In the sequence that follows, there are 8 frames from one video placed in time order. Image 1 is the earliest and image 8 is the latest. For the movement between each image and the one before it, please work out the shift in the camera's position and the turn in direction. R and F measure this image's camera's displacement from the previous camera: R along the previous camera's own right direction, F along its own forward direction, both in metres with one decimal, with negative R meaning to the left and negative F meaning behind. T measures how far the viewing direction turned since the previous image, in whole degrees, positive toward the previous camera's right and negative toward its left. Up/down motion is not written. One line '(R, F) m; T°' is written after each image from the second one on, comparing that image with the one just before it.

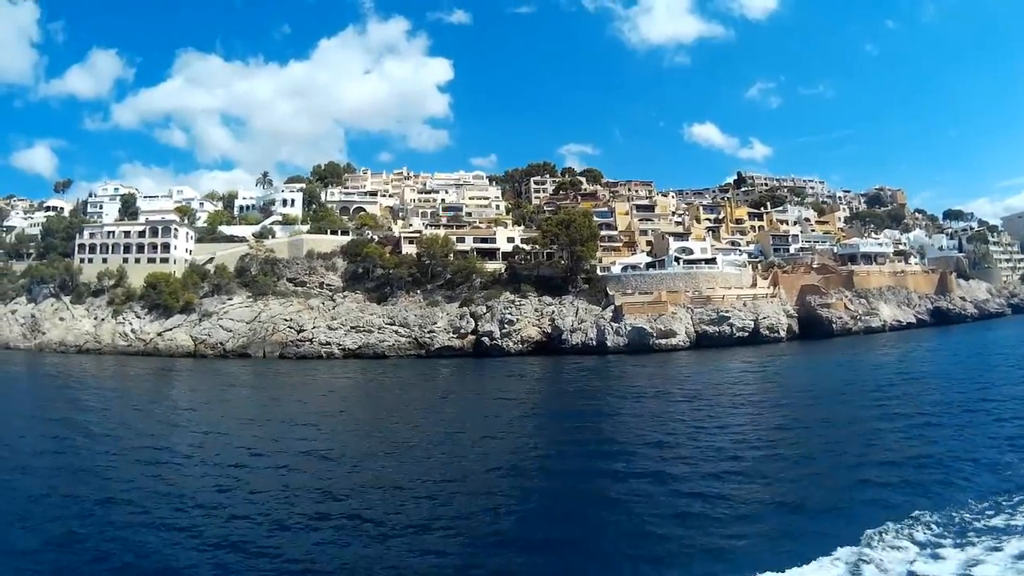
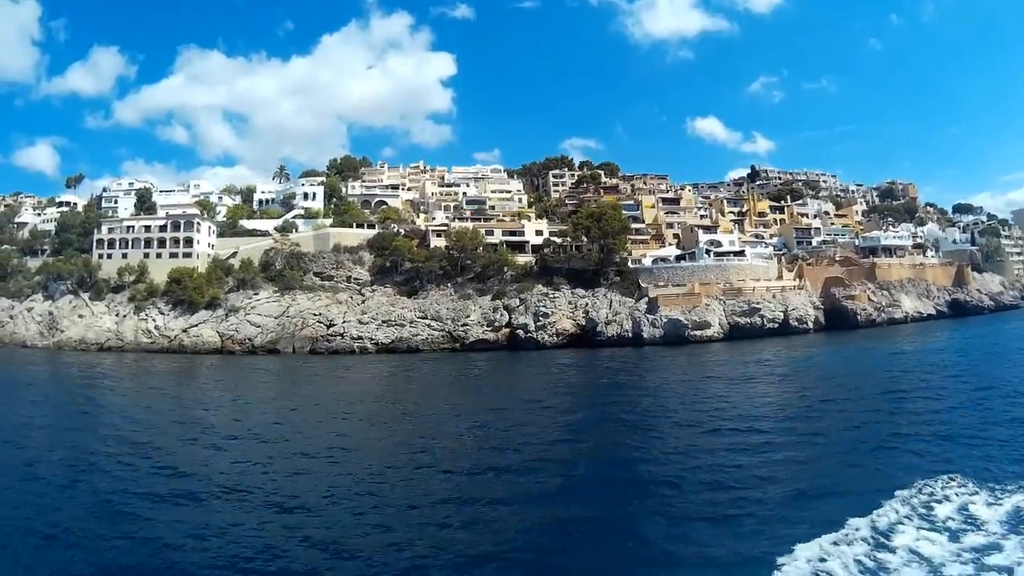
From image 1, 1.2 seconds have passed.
(-2.6, +0.5) m; +1°
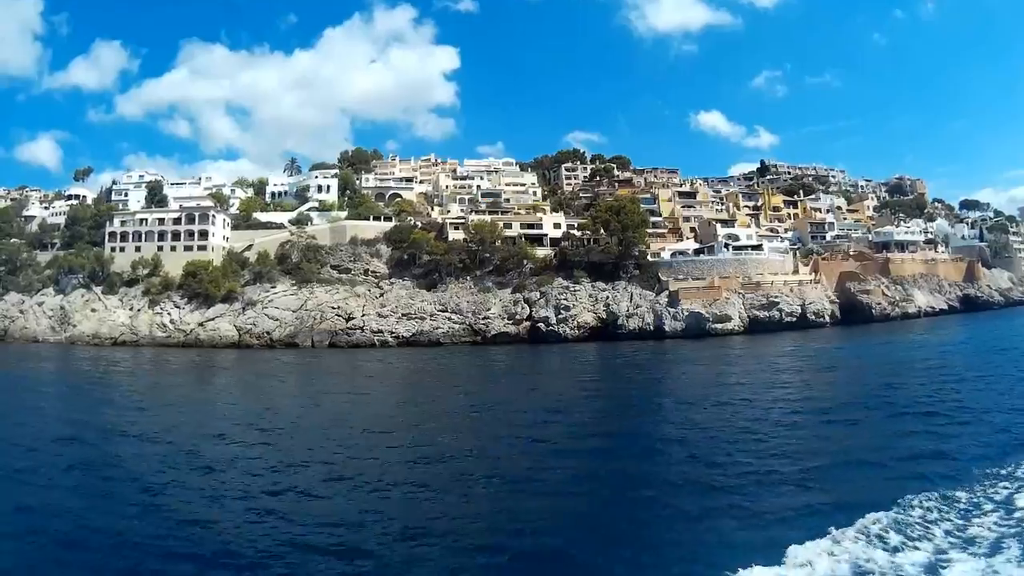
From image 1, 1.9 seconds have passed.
(-1.6, +0.2) m; 0°
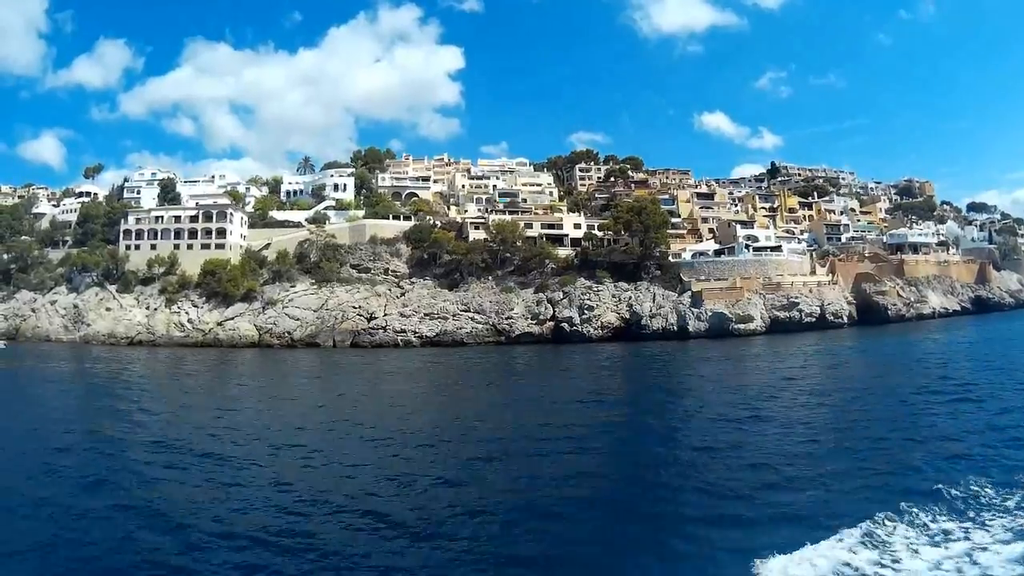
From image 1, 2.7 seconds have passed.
(-1.7, +0.2) m; +1°
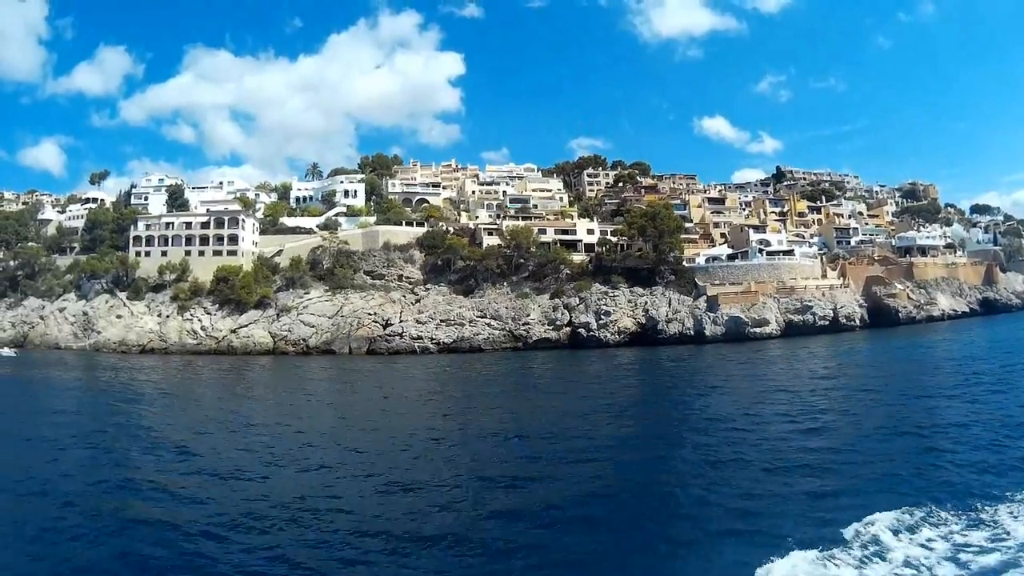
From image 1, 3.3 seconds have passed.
(-1.2, +0.1) m; 0°
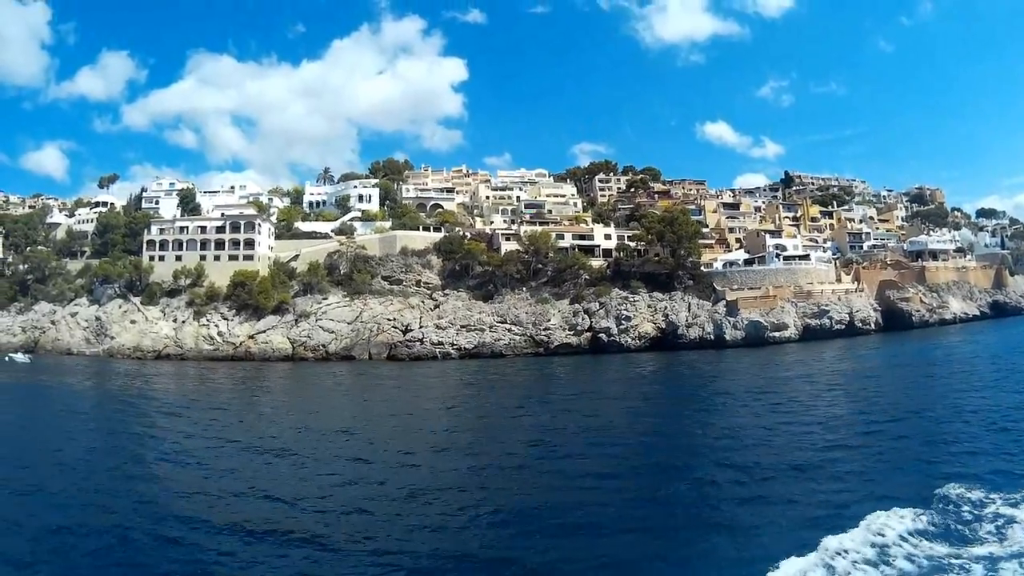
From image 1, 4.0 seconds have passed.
(-1.5, +0.1) m; 0°
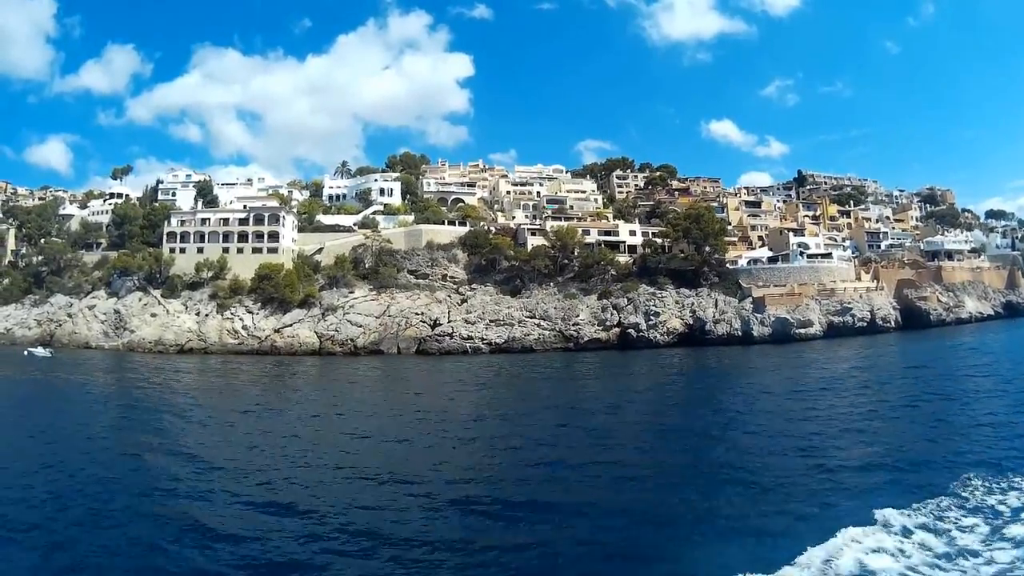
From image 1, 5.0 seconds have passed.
(-2.1, 0.0) m; +1°
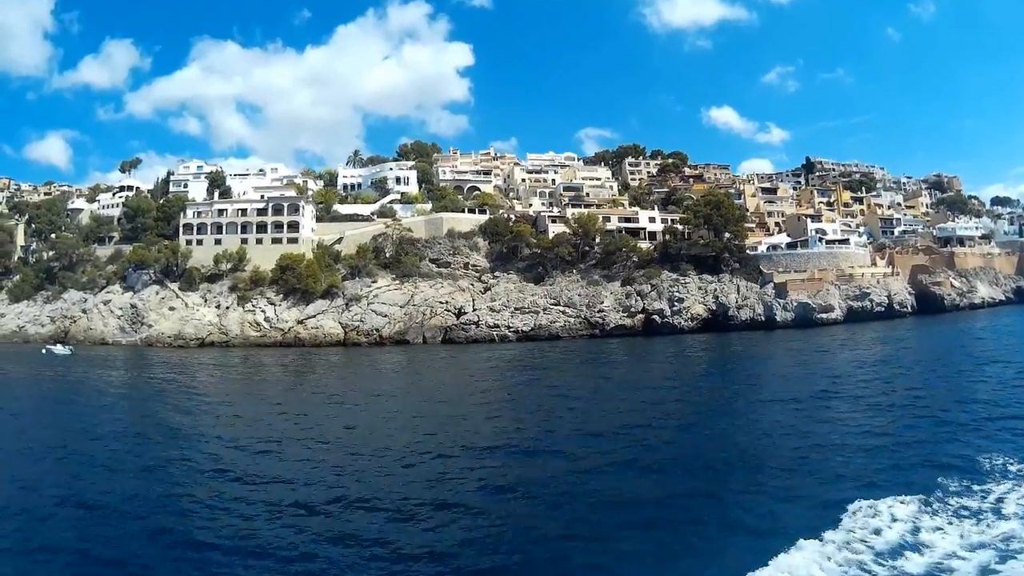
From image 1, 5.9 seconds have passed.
(-1.8, -0.1) m; +1°
